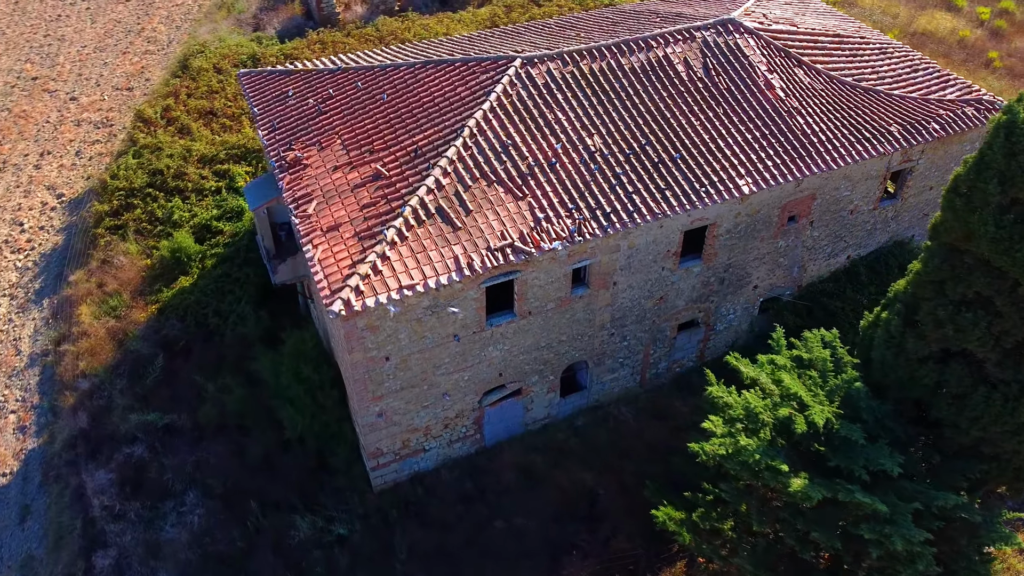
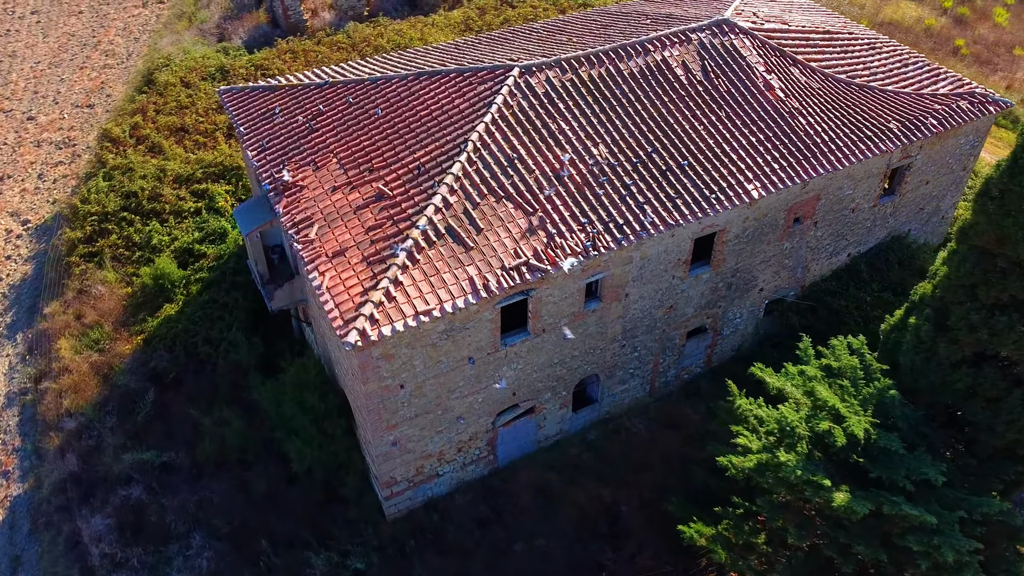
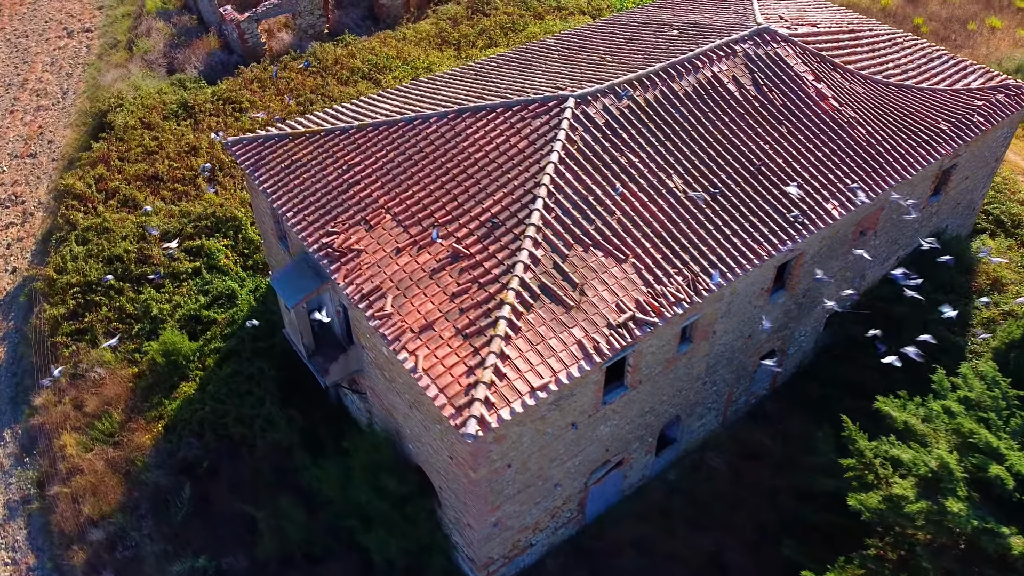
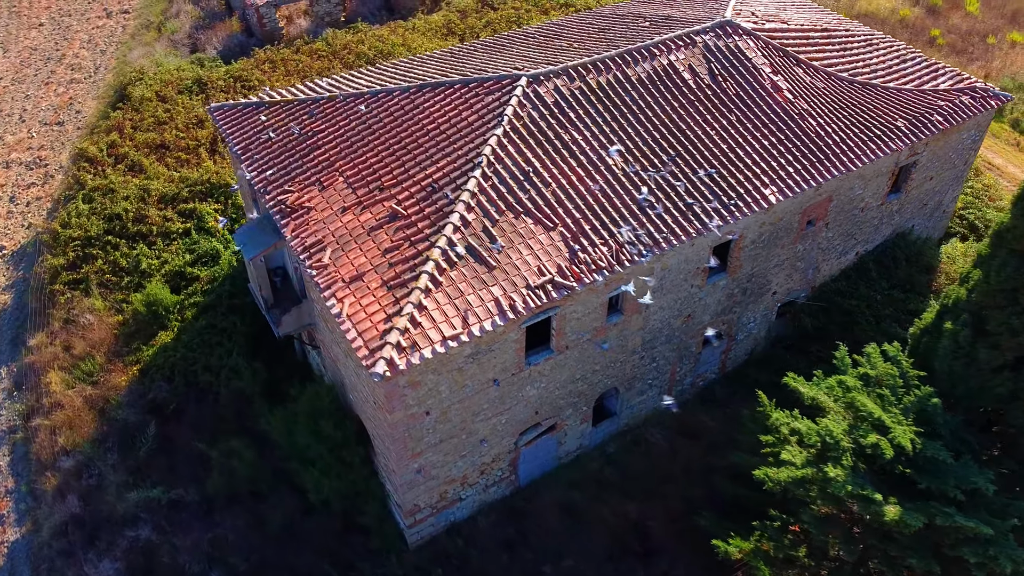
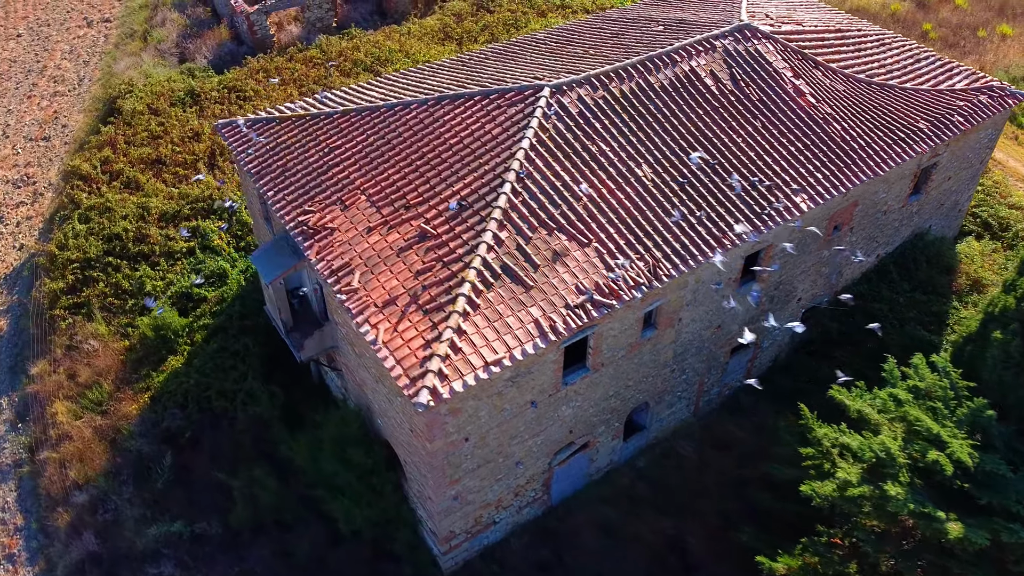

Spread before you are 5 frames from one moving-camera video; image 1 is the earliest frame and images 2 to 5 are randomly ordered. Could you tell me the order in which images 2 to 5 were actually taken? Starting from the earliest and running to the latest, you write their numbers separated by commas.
2, 4, 5, 3
